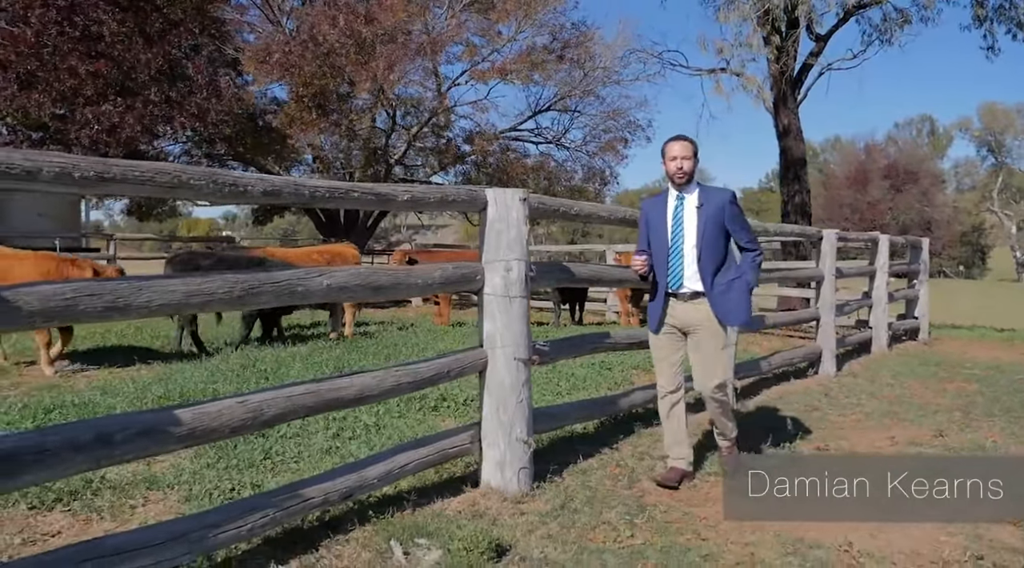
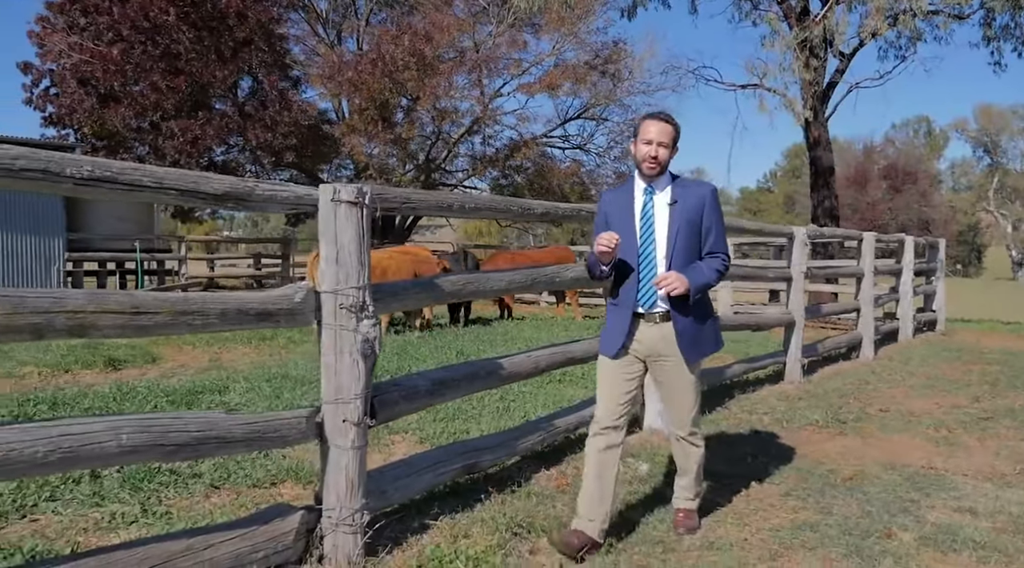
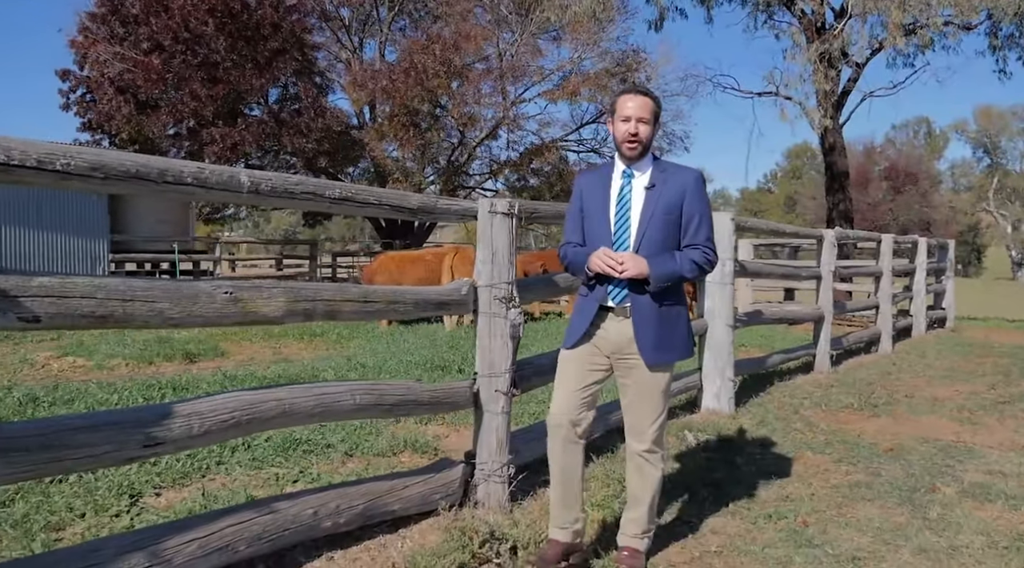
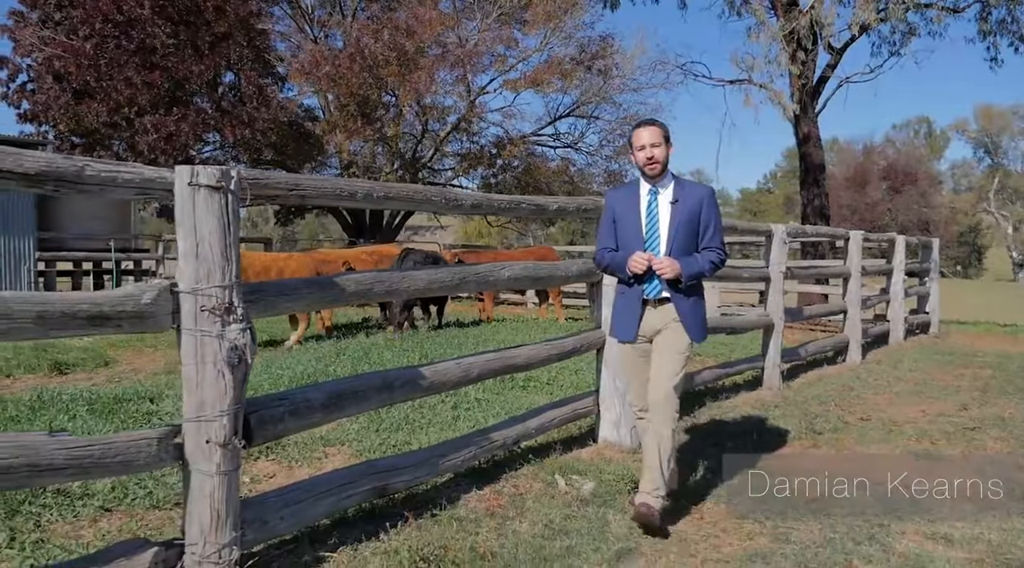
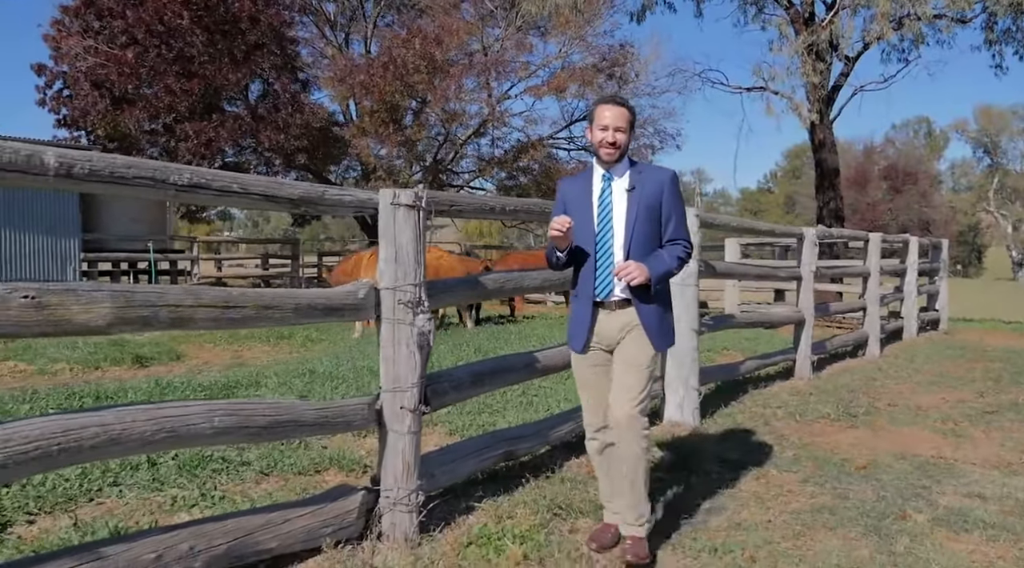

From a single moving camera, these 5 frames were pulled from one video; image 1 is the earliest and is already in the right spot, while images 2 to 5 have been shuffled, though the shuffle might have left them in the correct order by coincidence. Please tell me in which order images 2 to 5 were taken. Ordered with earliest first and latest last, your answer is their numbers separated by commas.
4, 2, 5, 3
